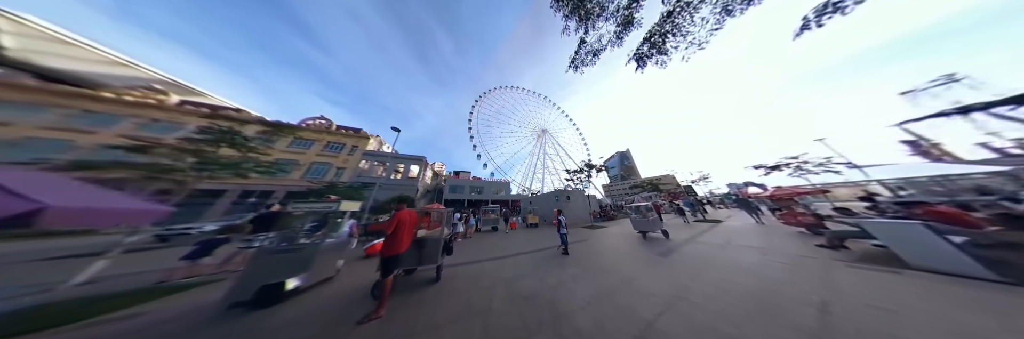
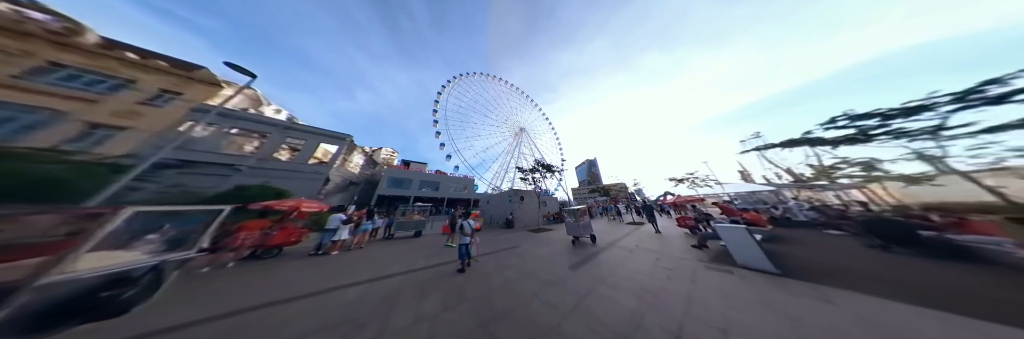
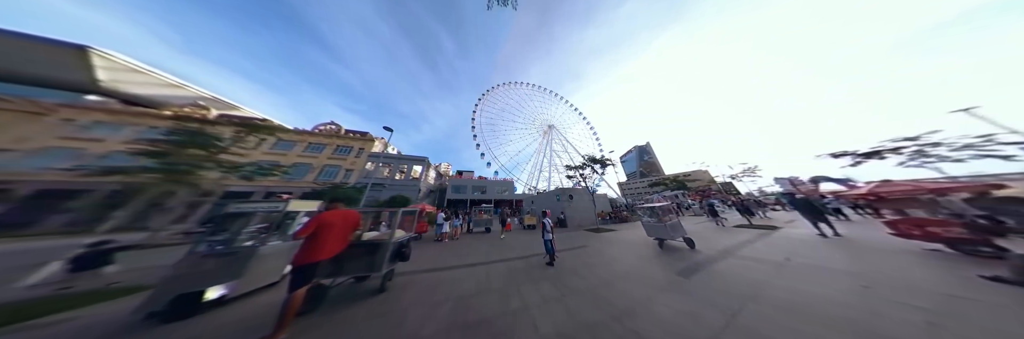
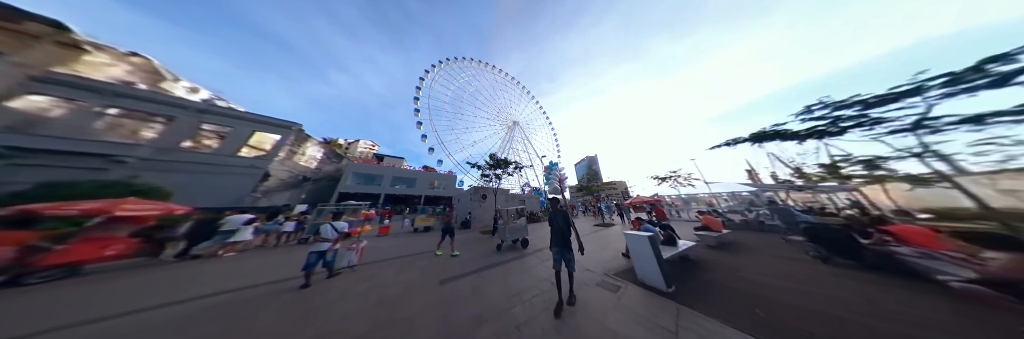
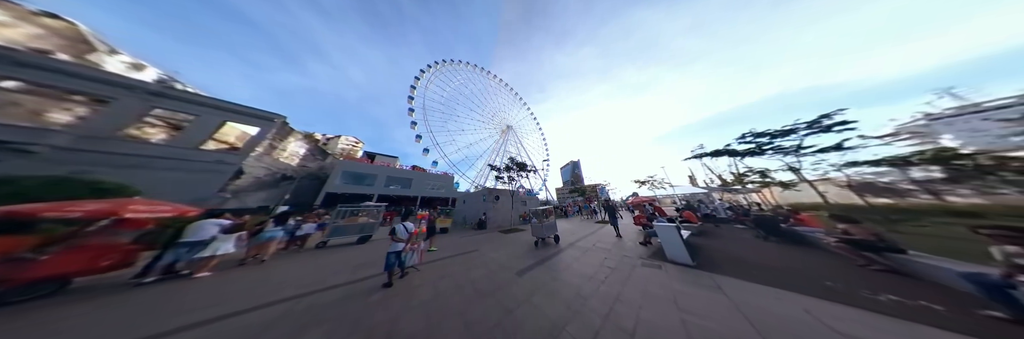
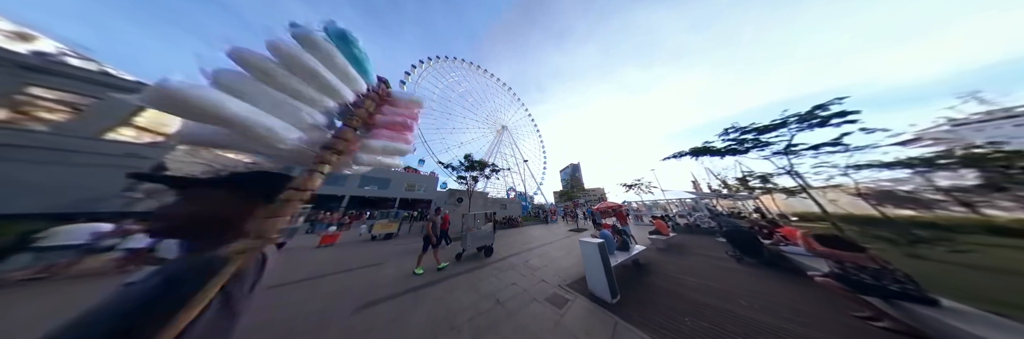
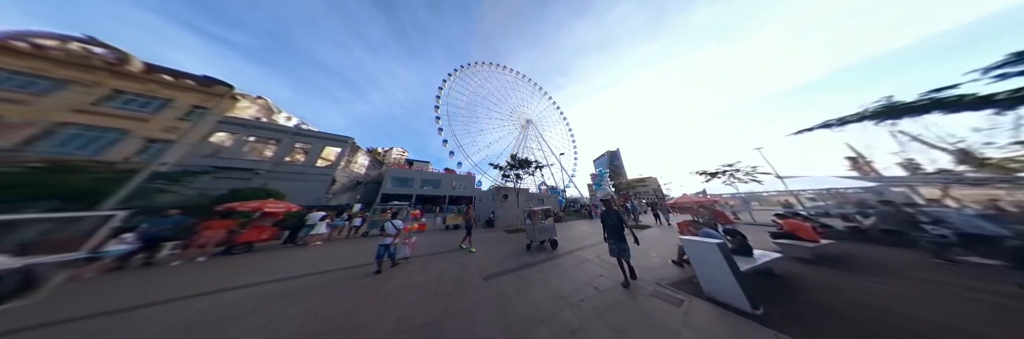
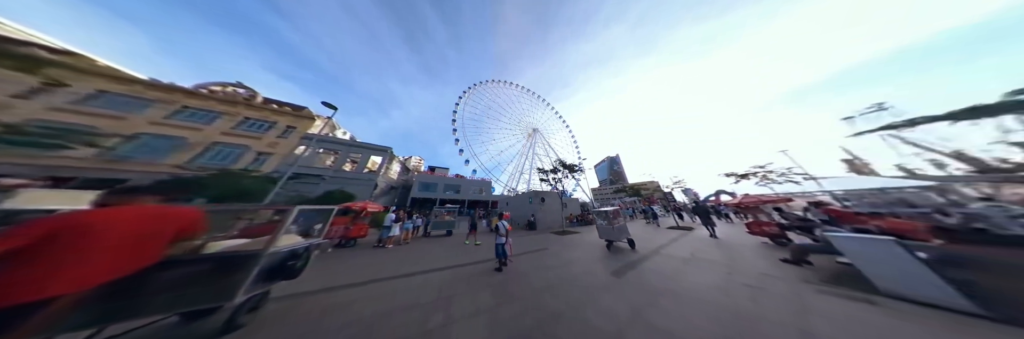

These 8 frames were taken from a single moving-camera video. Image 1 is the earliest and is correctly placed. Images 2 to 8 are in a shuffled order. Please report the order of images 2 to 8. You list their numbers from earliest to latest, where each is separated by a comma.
3, 8, 2, 5, 7, 4, 6
